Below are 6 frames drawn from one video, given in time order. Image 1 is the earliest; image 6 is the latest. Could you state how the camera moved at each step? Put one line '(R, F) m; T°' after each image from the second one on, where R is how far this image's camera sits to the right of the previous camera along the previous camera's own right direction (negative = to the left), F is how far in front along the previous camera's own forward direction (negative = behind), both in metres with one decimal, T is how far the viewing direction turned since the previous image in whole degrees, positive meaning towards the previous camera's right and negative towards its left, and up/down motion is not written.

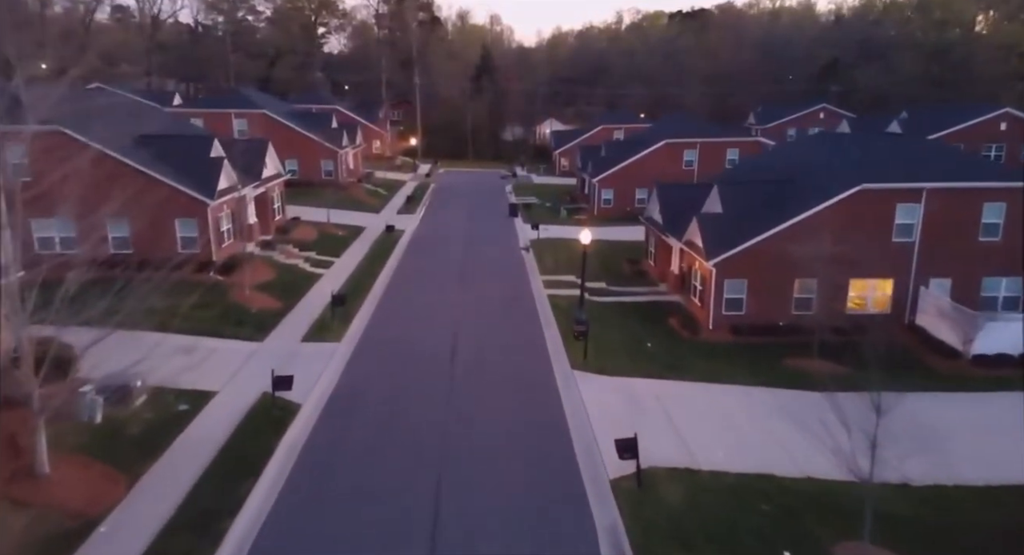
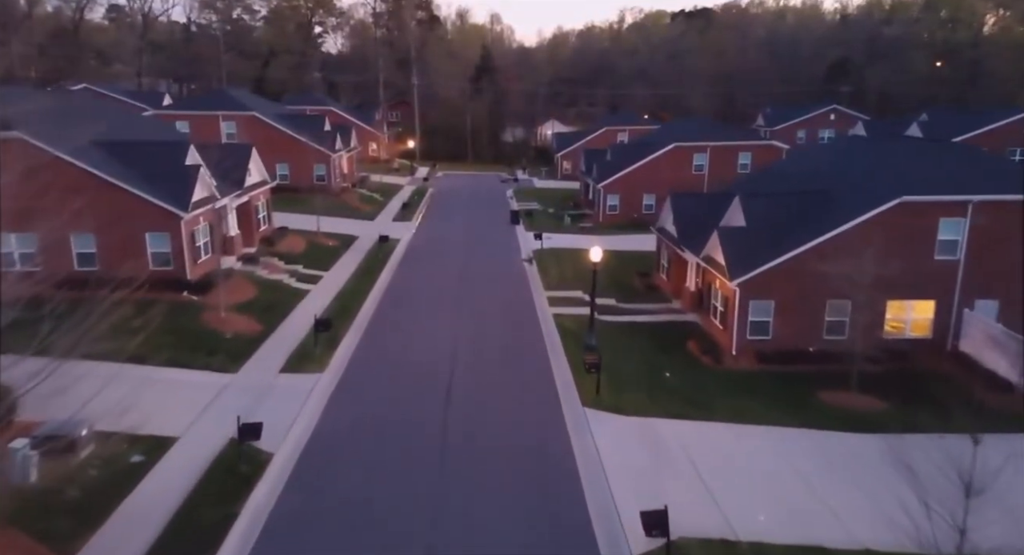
(-0.1, +1.8) m; 0°
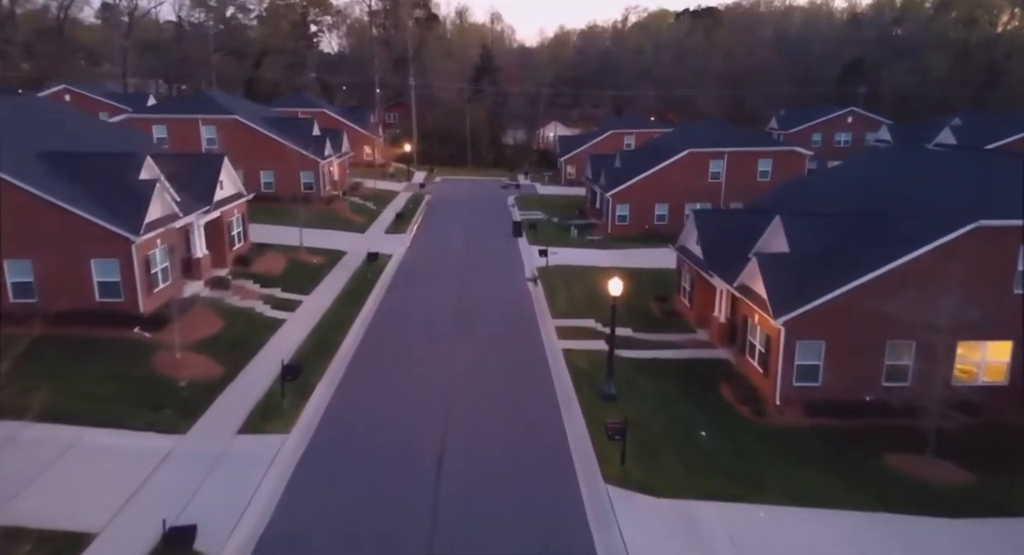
(-0.1, +2.6) m; 0°
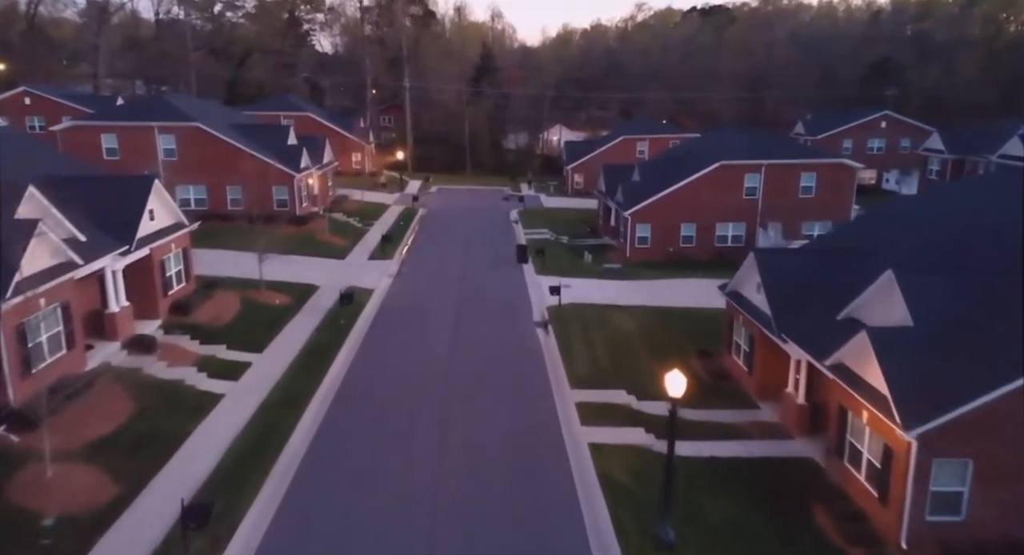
(-0.2, +4.6) m; 0°
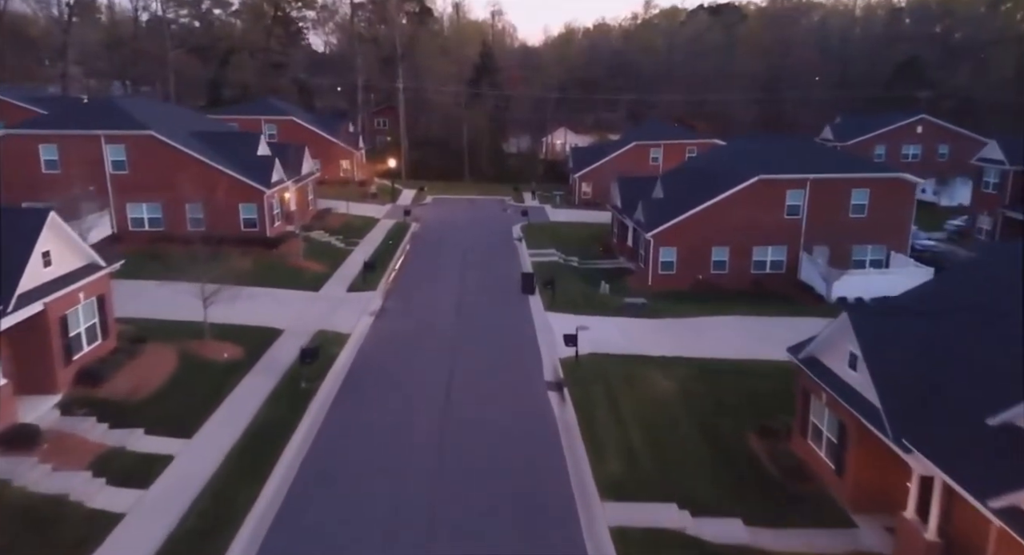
(-0.1, +4.1) m; 0°
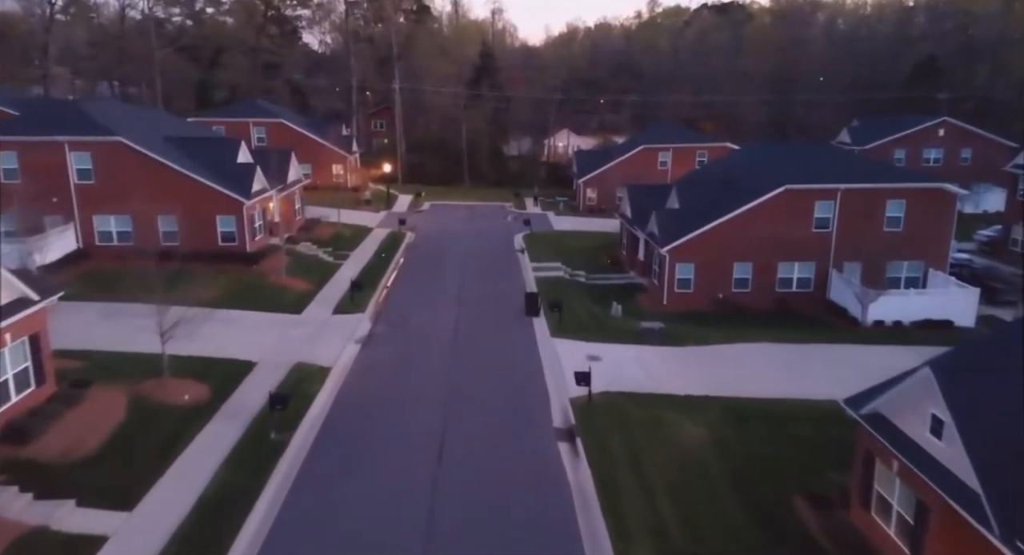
(-0.1, +2.2) m; 0°
